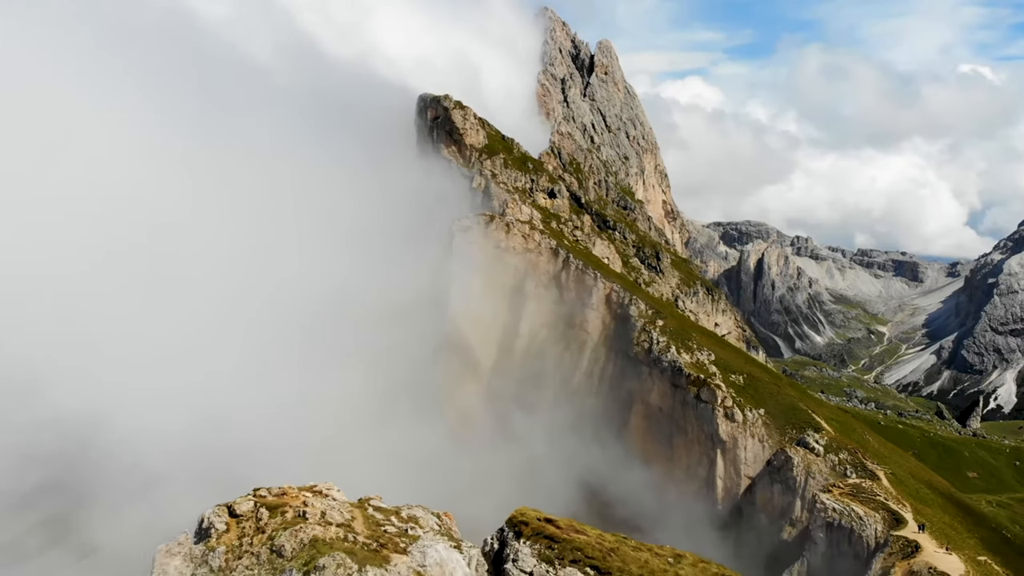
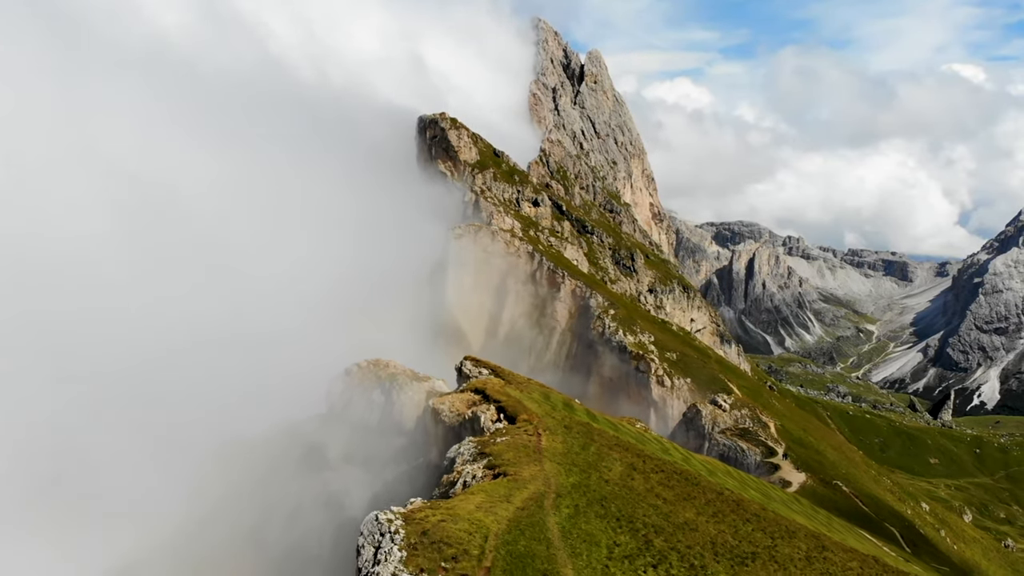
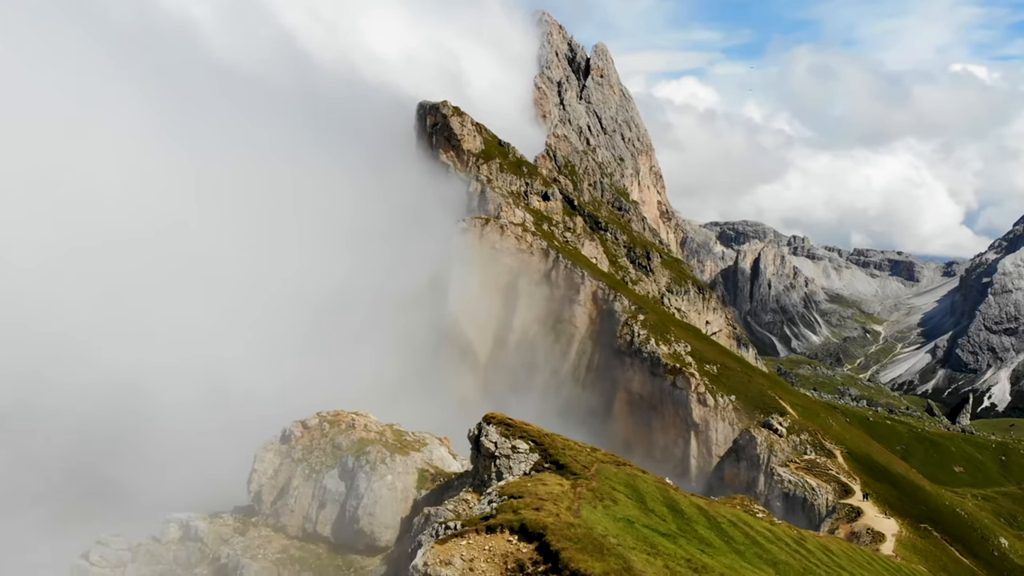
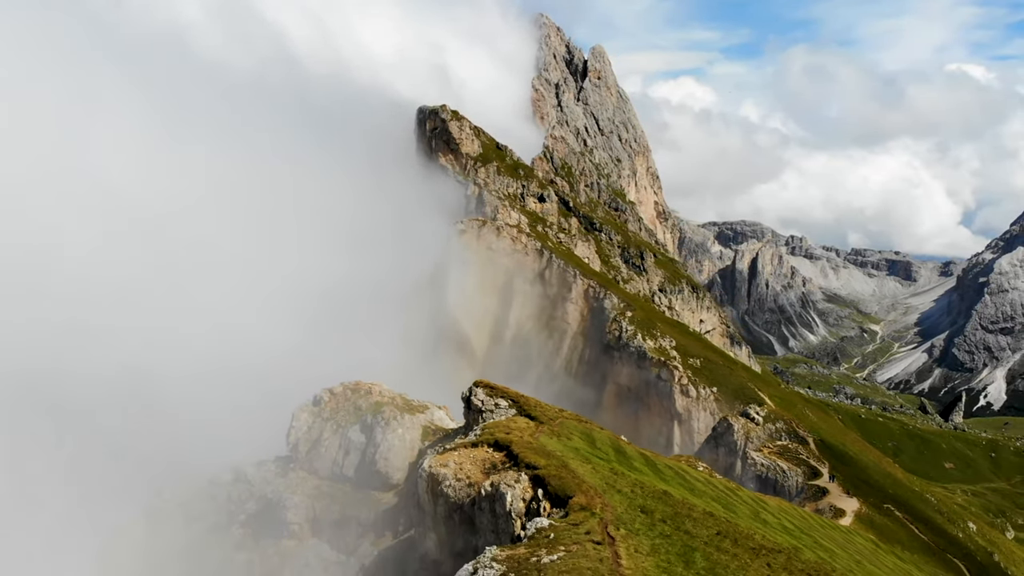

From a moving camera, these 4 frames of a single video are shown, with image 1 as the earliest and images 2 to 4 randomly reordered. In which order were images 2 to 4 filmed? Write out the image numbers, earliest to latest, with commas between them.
3, 4, 2
